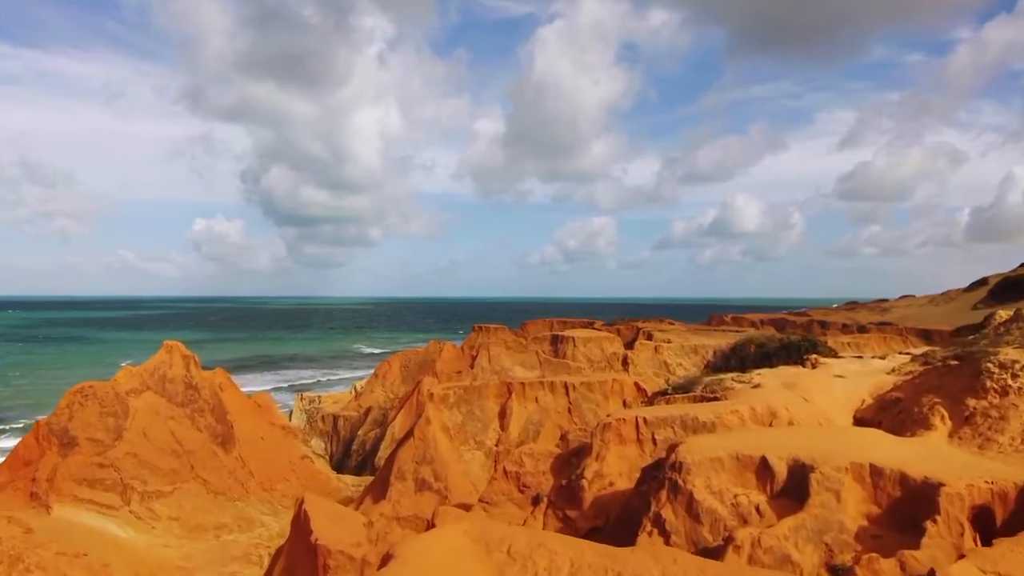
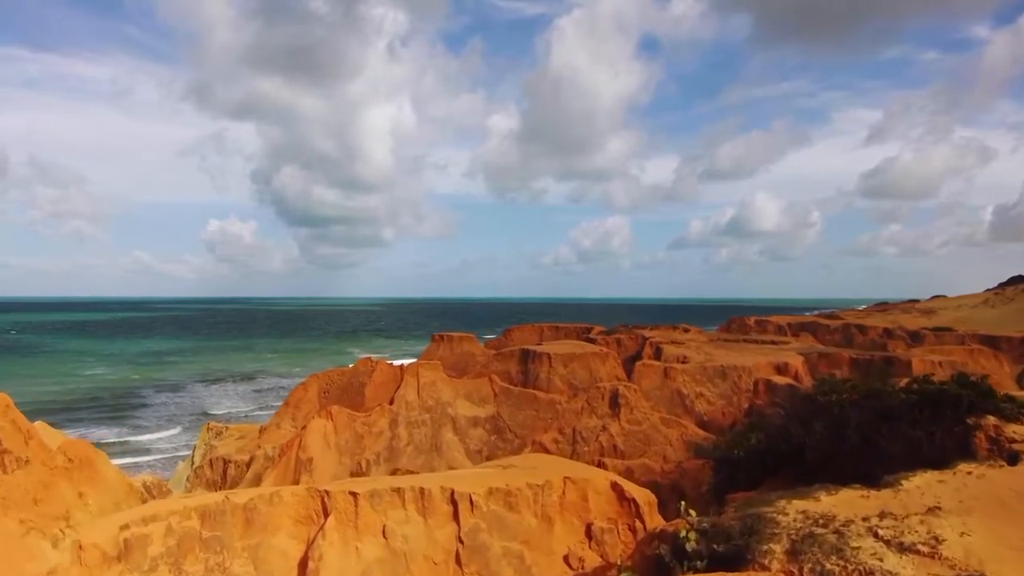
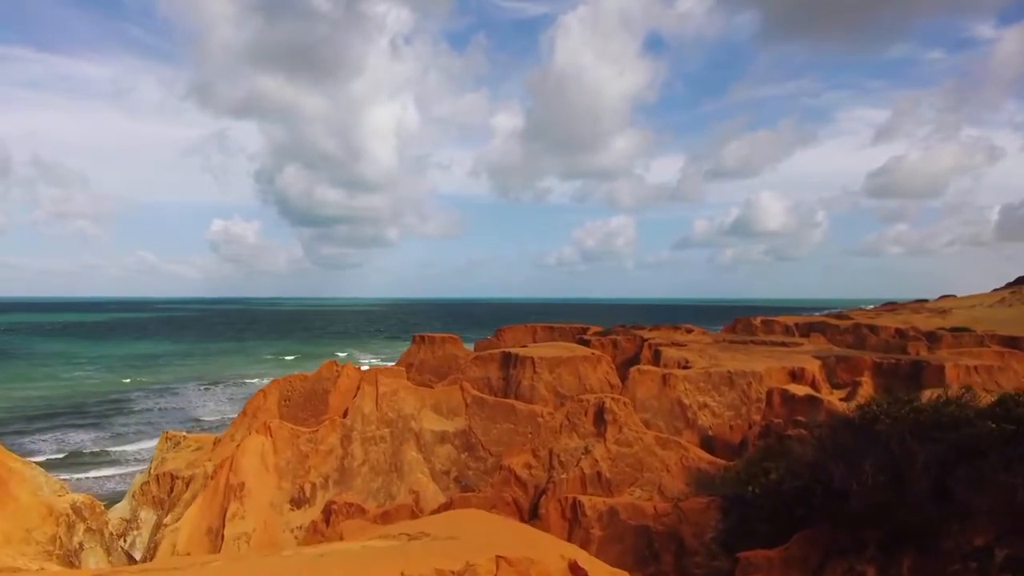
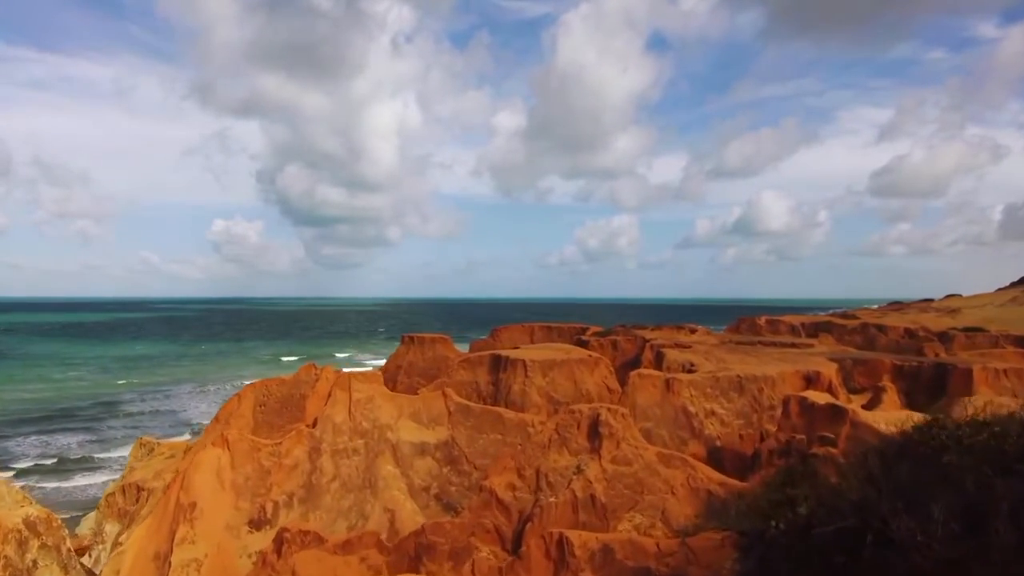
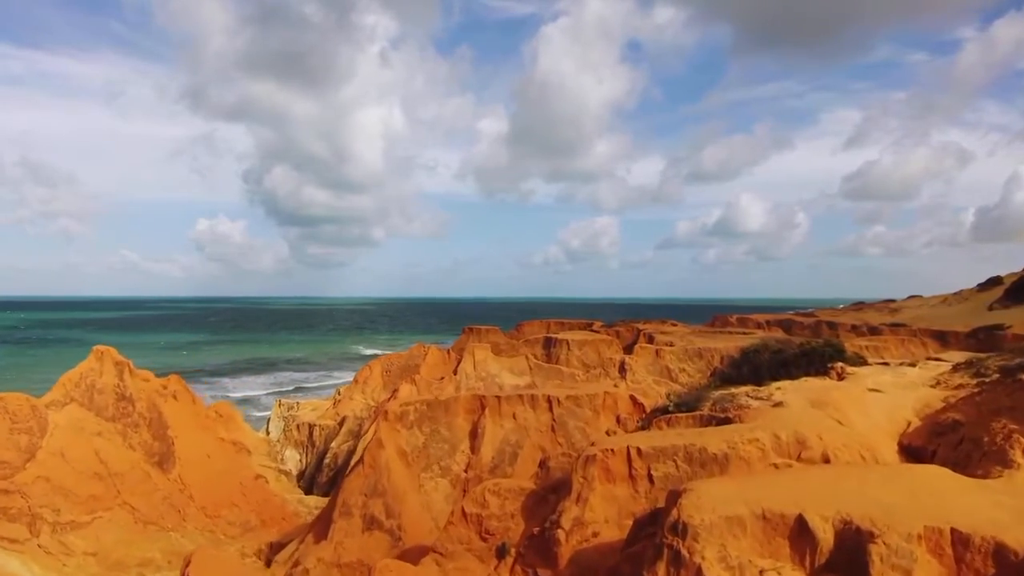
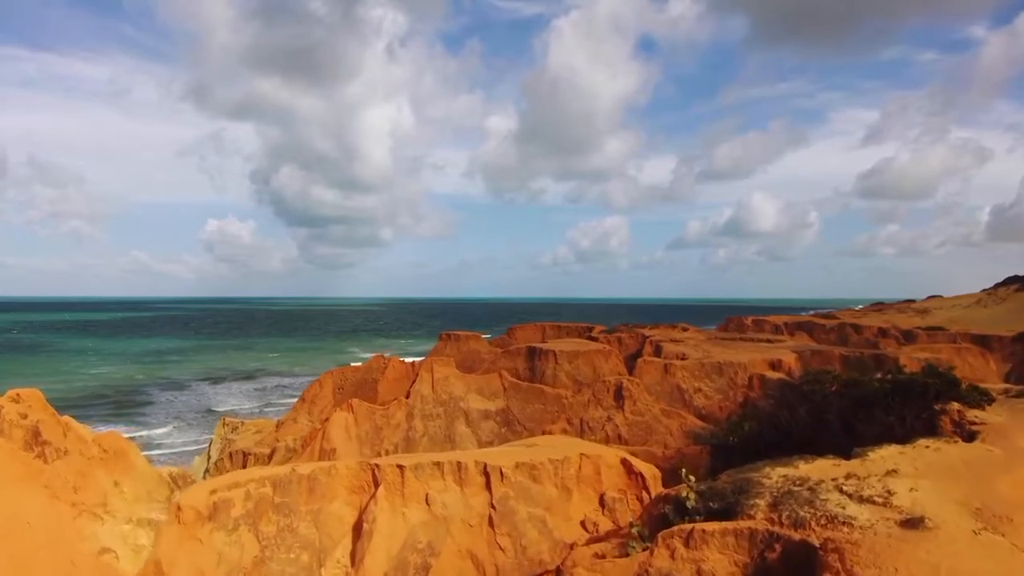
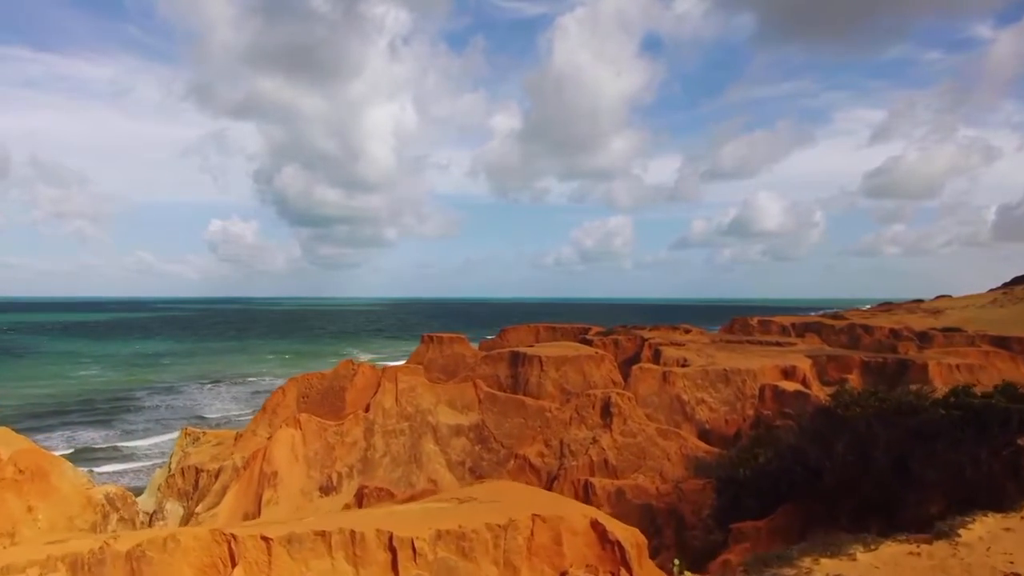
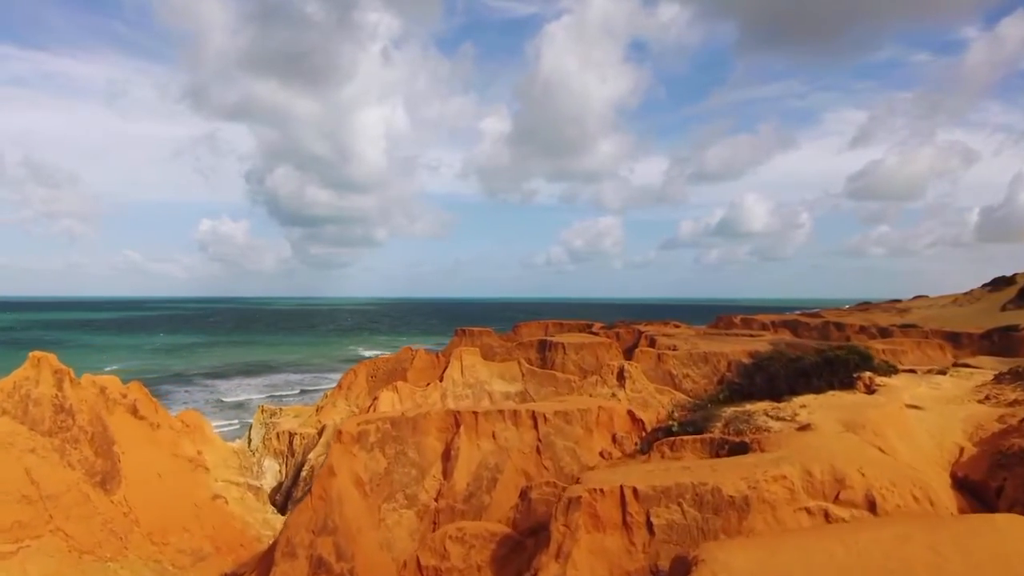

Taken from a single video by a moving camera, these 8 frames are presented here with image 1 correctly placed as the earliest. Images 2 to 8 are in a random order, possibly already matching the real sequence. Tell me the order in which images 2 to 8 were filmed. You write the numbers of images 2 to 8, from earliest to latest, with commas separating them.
5, 8, 6, 2, 7, 3, 4
